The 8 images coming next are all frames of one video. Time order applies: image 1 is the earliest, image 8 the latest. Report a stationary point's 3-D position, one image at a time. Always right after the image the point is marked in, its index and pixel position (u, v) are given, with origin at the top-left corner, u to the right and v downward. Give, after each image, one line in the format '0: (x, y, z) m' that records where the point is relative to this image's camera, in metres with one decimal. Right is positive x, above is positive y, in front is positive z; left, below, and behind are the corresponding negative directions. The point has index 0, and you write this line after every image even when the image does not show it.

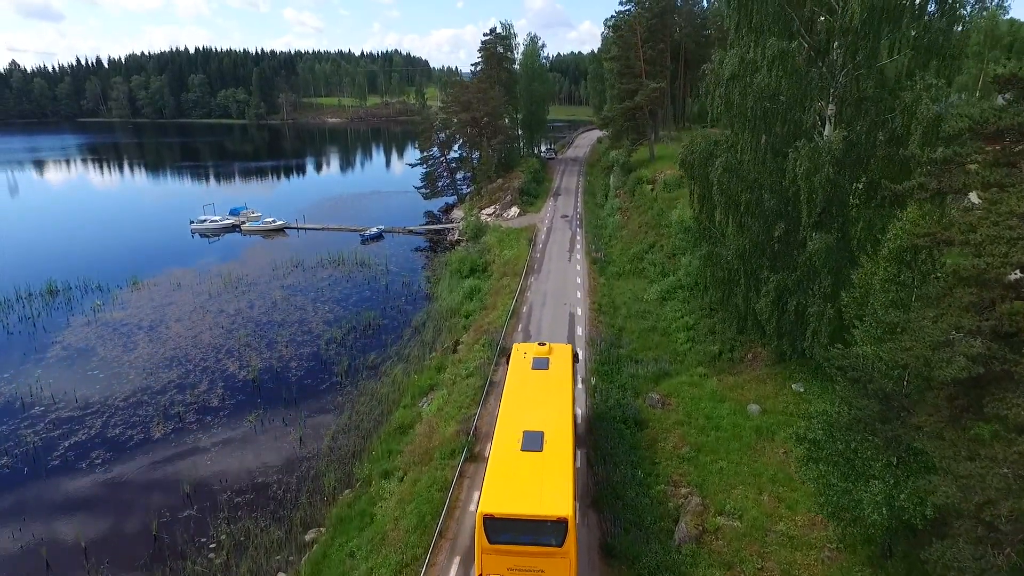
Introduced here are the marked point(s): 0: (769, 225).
0: (+7.5, +1.8, +18.0) m
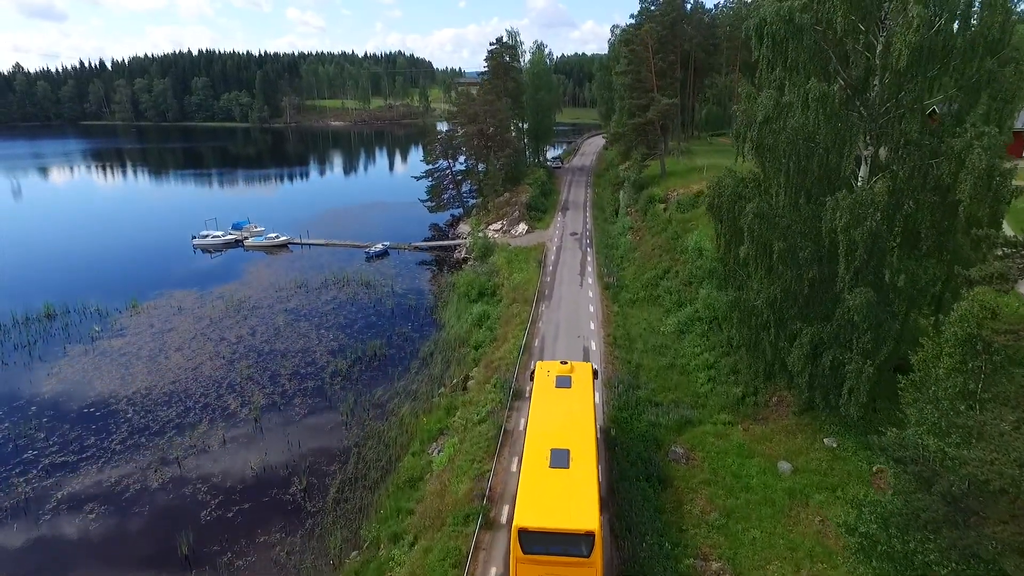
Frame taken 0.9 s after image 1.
0: (+8.0, +0.4, +16.9) m
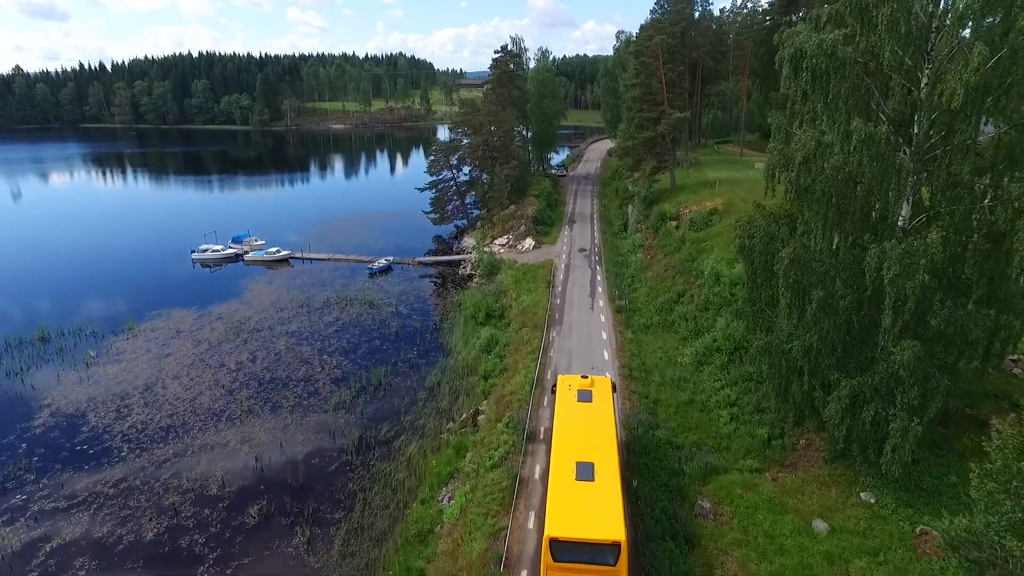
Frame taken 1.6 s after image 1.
0: (+8.5, -0.9, +15.7) m
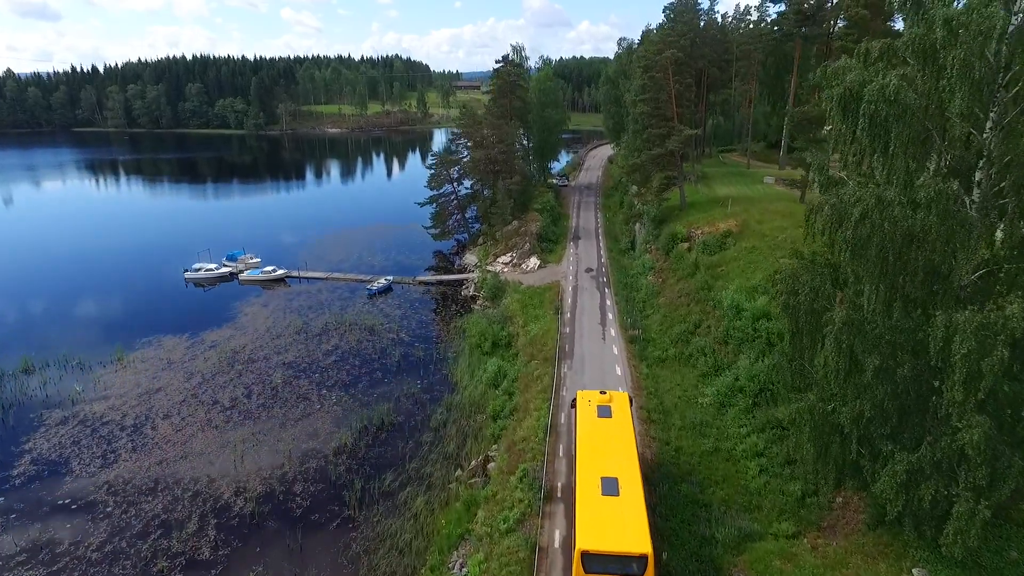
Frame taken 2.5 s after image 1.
0: (+9.0, -2.5, +14.3) m
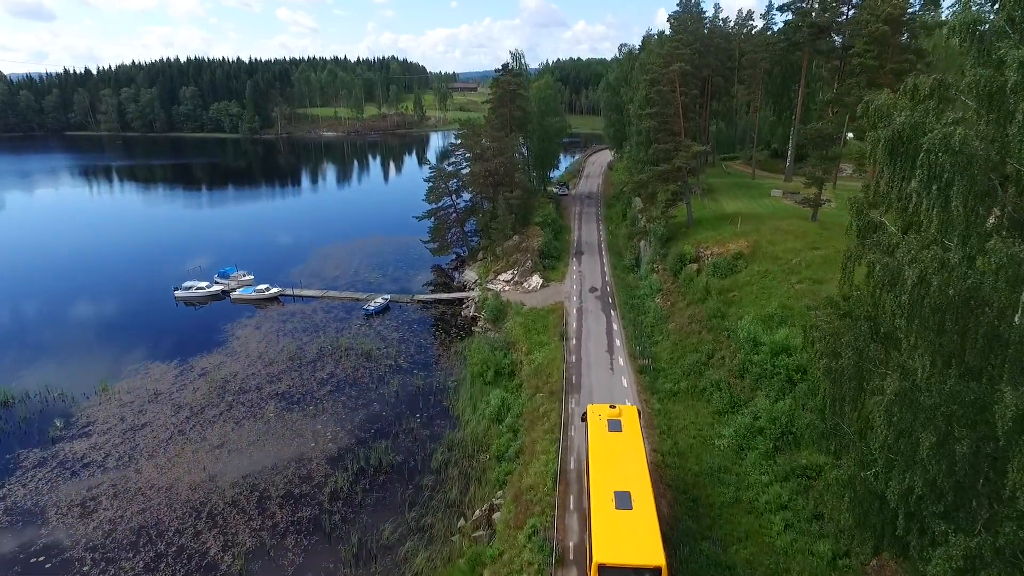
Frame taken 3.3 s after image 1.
0: (+9.3, -3.8, +12.8) m
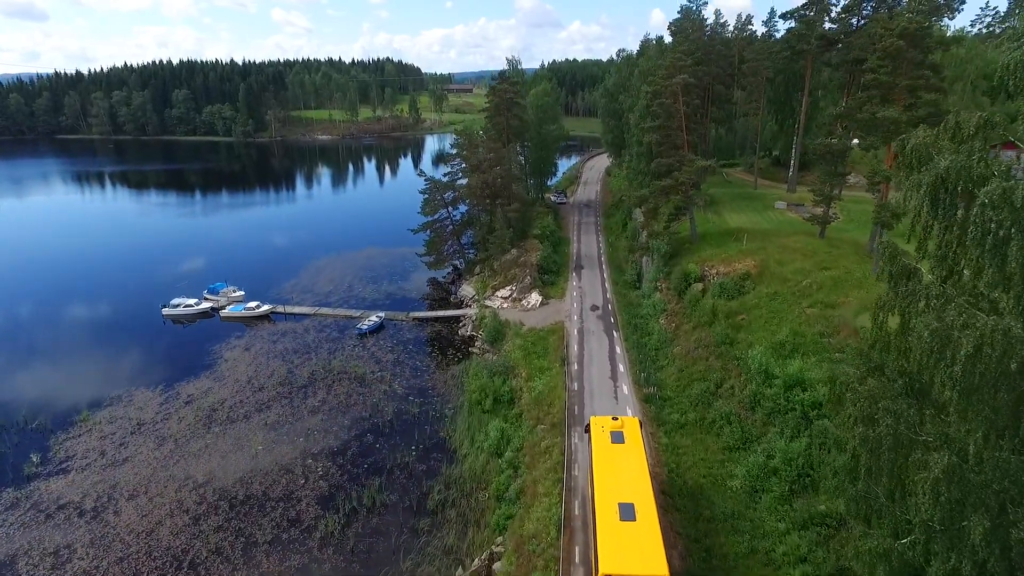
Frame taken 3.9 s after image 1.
0: (+9.4, -5.0, +11.6) m
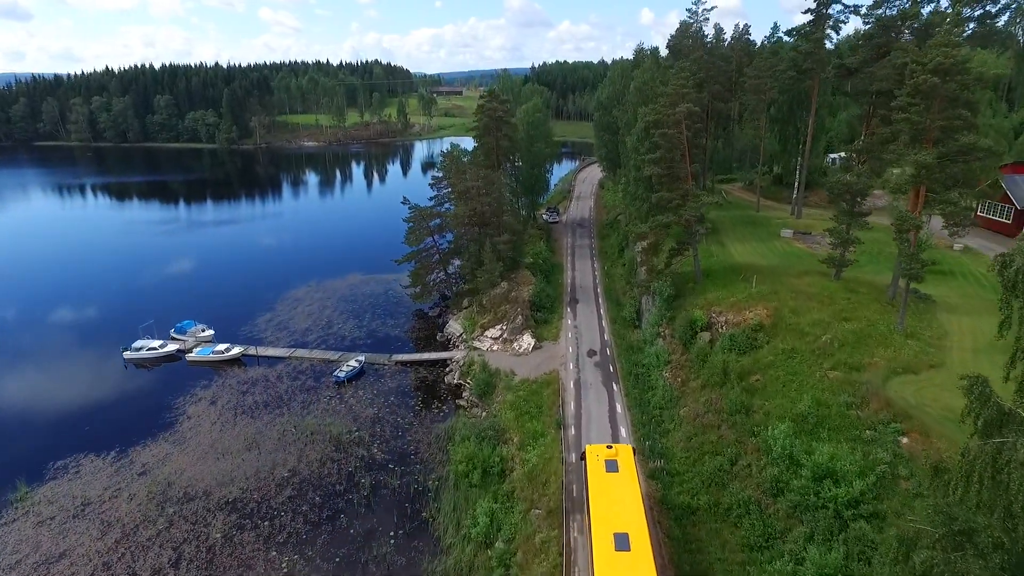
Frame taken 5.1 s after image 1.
0: (+9.2, -7.8, +8.5) m
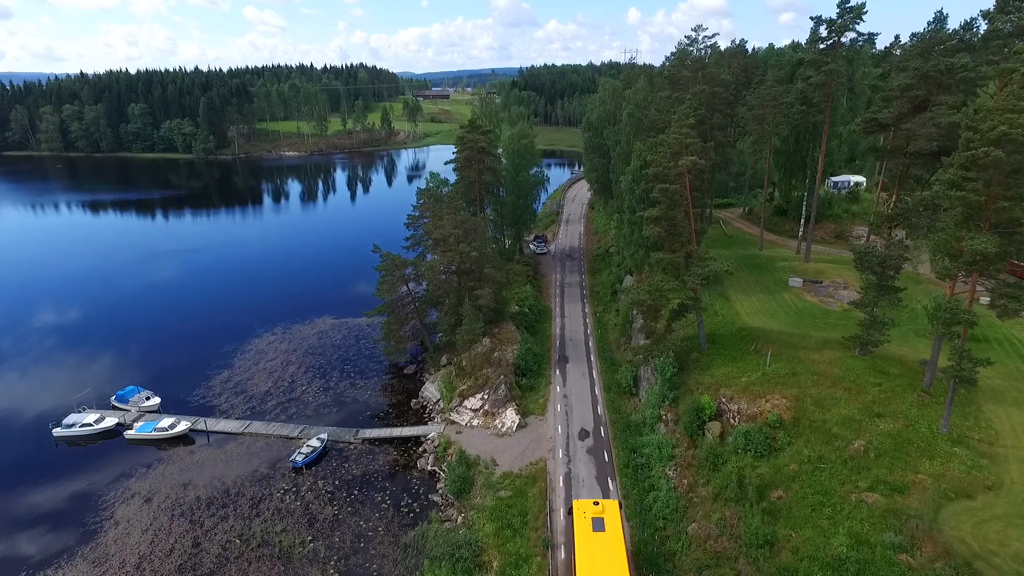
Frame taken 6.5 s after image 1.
0: (+8.7, -11.7, +4.1) m
